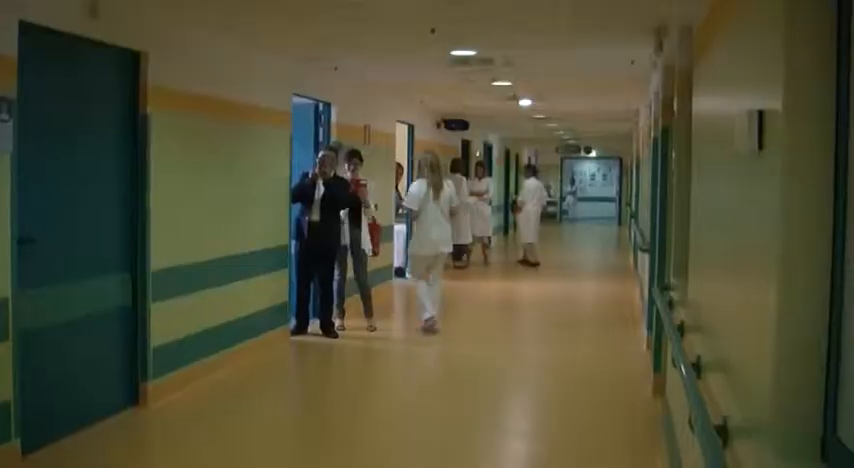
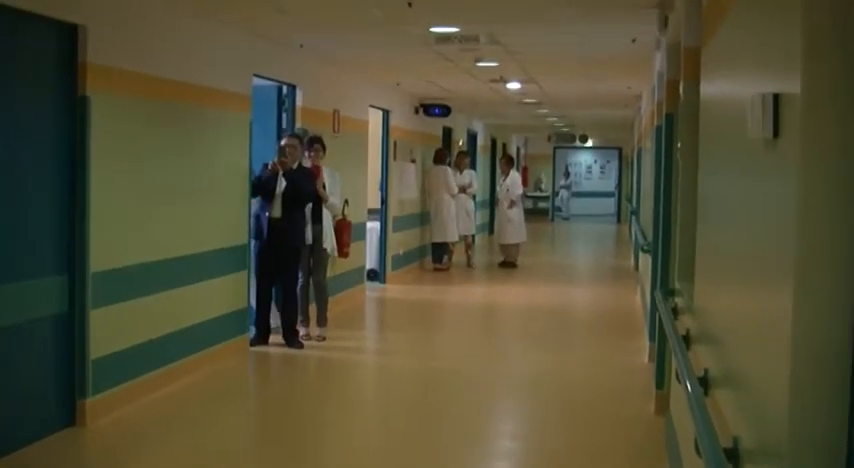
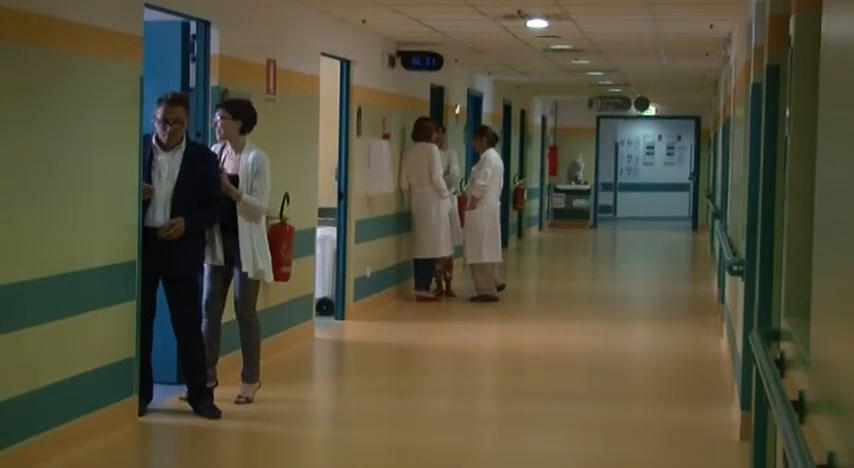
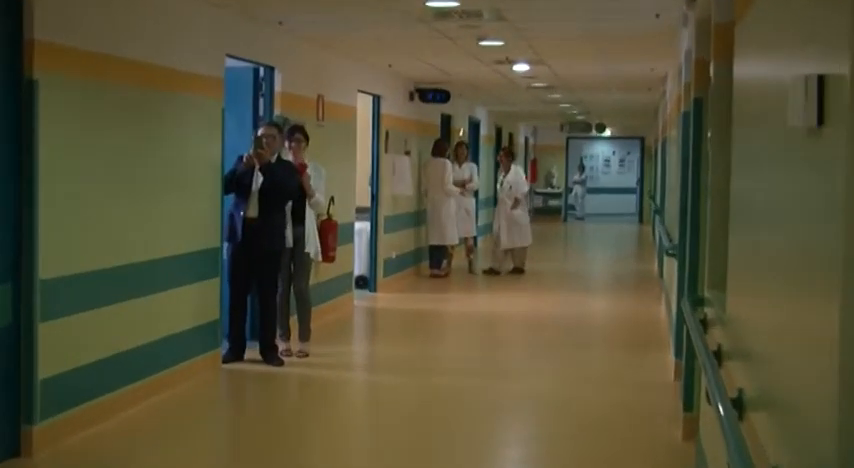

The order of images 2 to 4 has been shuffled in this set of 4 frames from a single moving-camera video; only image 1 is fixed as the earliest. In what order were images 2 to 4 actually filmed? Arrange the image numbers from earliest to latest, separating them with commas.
2, 4, 3
